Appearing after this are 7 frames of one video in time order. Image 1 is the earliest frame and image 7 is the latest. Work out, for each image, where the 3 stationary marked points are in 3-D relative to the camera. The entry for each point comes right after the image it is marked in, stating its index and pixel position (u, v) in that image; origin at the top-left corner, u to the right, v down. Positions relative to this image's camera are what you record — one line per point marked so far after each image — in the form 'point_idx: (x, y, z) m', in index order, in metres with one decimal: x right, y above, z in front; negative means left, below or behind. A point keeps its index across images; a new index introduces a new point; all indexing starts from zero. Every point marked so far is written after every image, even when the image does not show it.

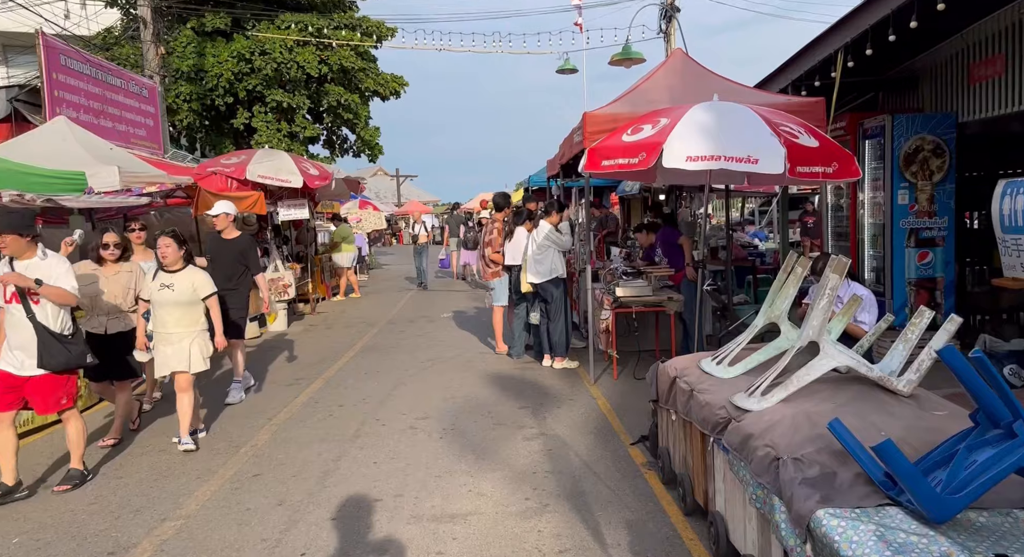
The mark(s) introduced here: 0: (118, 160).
0: (-4.7, +1.4, +8.7) m
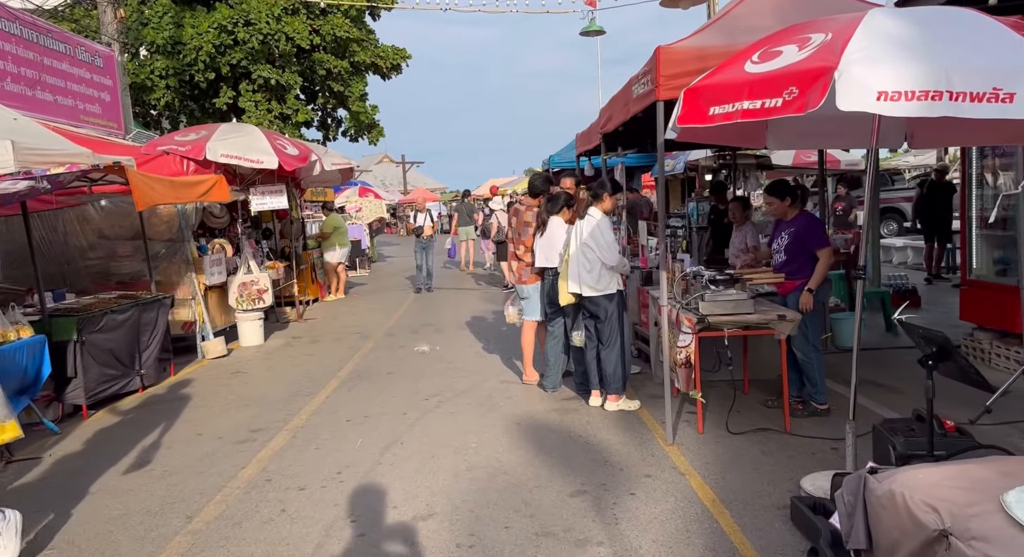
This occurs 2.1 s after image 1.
0: (-4.4, +1.3, +6.5) m
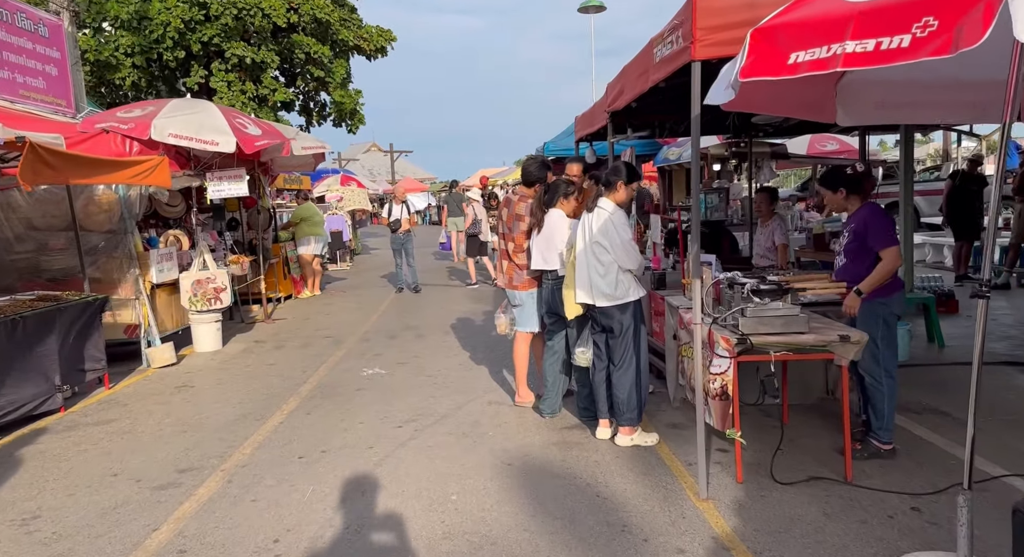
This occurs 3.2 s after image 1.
0: (-4.5, +1.3, +5.4) m
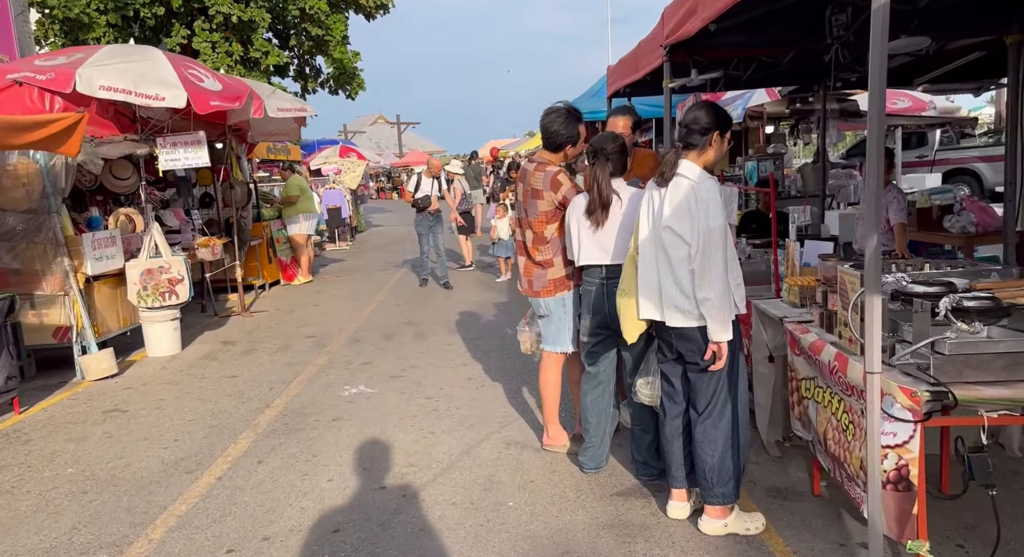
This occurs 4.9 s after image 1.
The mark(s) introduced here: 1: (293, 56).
0: (-4.4, +1.3, +3.8) m
1: (-5.3, +5.4, +17.6) m
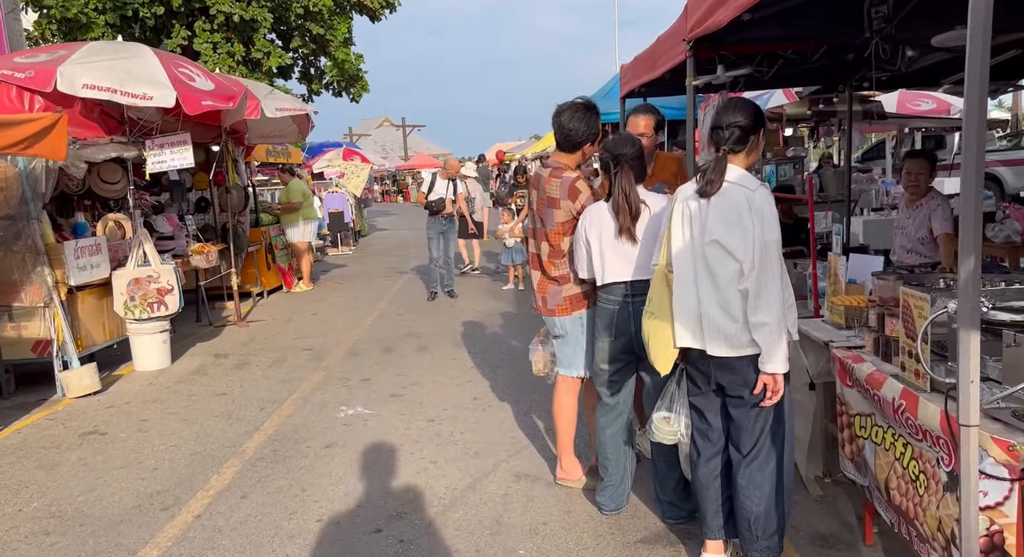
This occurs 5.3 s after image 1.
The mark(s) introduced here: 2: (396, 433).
0: (-4.3, +1.2, +3.4) m
1: (-5.1, +5.3, +17.3) m
2: (-0.8, -1.0, +4.7) m
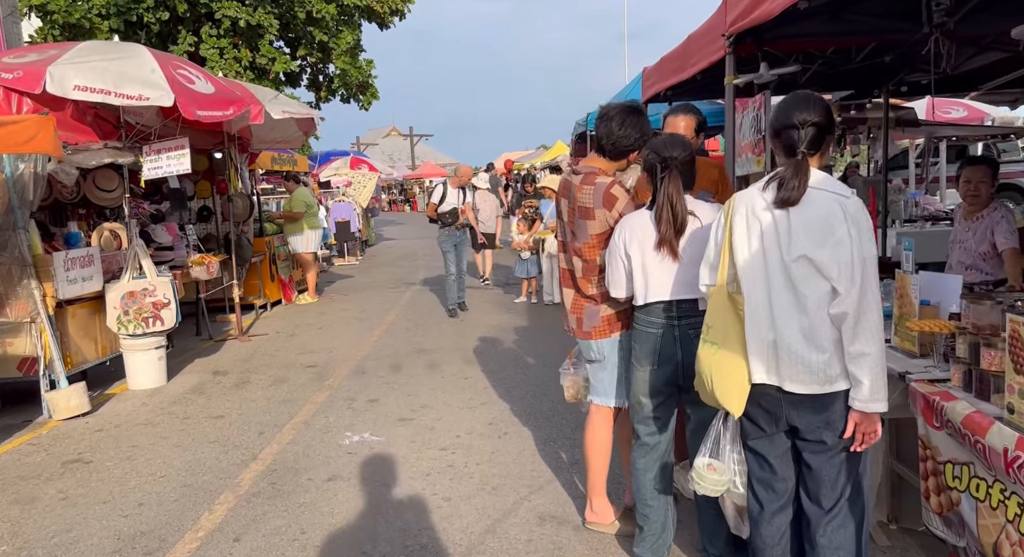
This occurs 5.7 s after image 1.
0: (-4.2, +1.2, +3.1) m
1: (-4.9, +5.0, +17.0) m
2: (-0.6, -1.1, +4.3) m
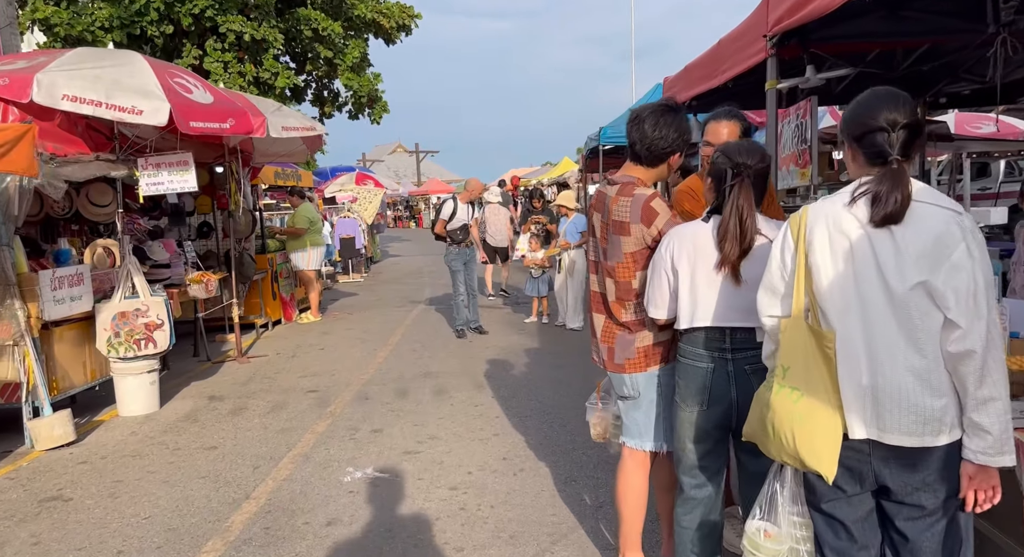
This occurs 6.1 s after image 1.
0: (-4.1, +1.1, +2.7) m
1: (-4.7, +4.6, +16.8) m
2: (-0.5, -1.2, +3.9) m
